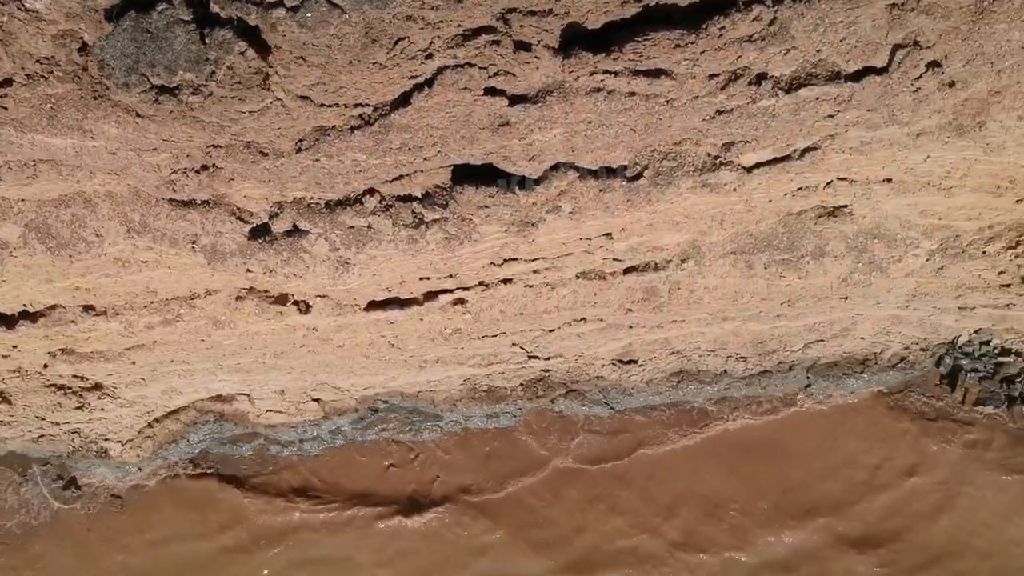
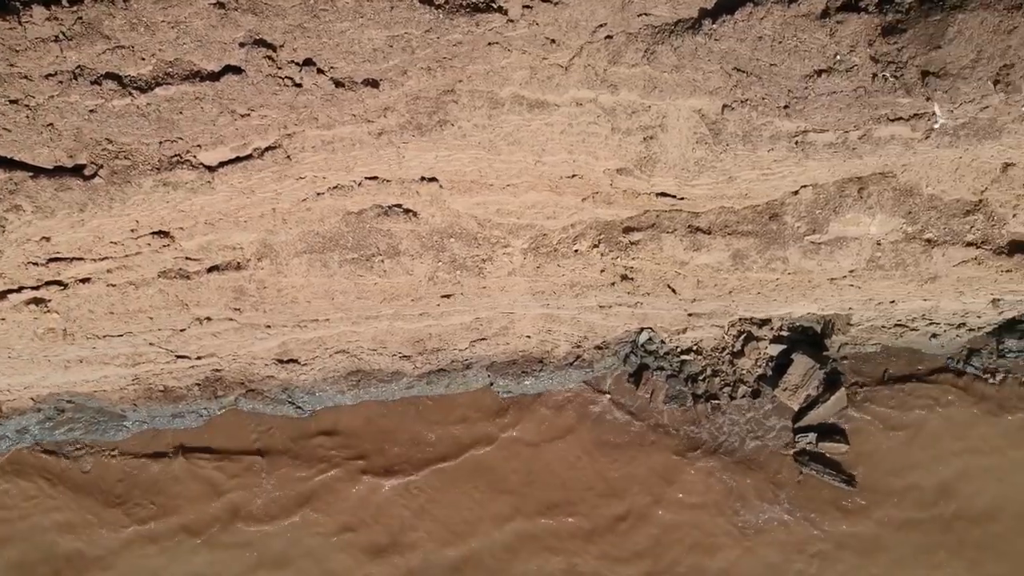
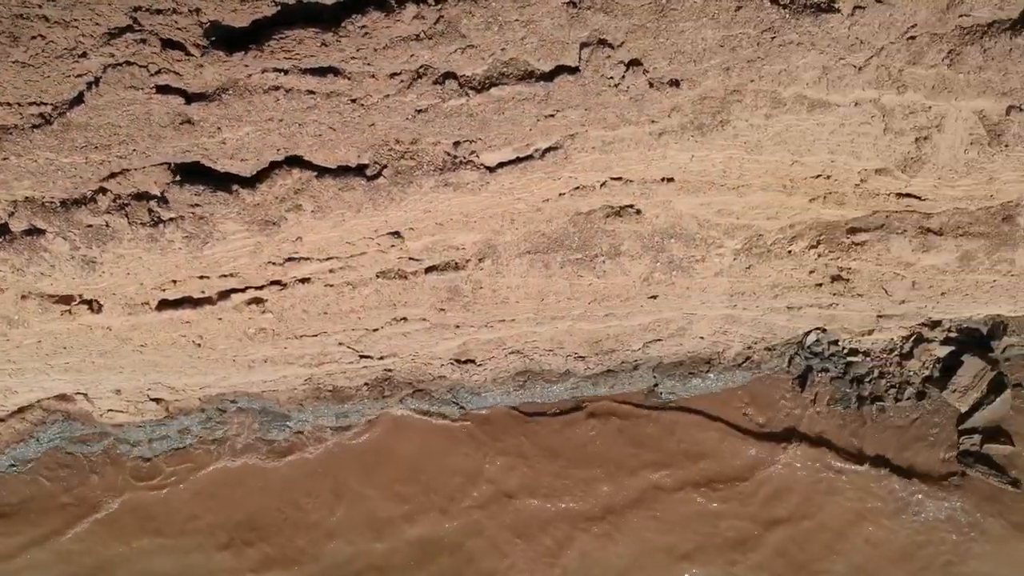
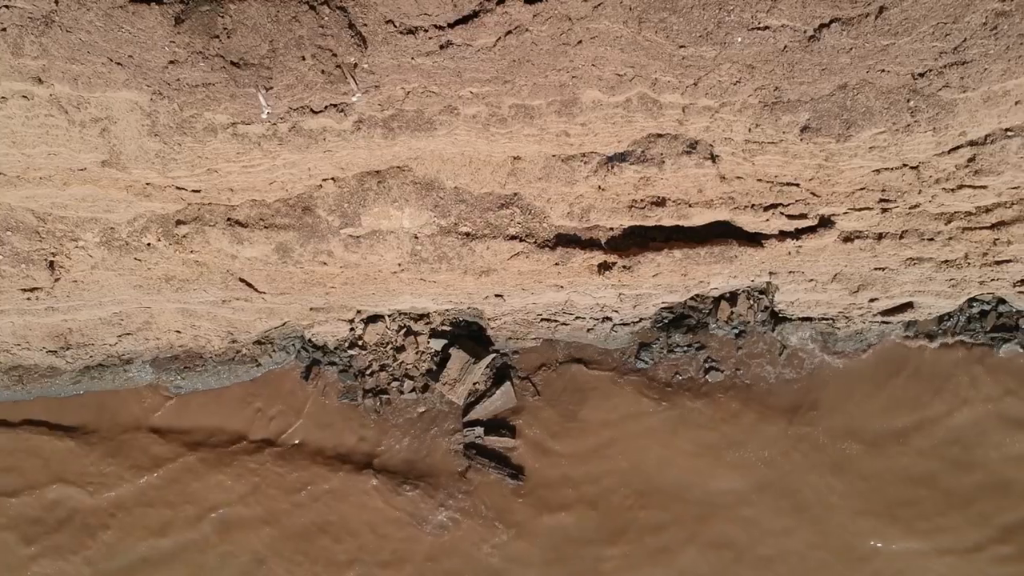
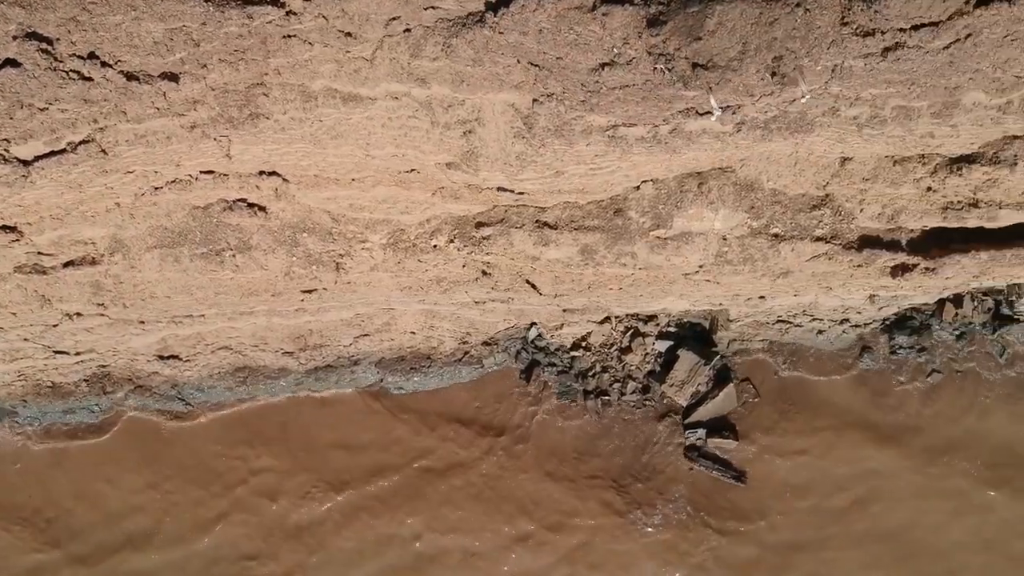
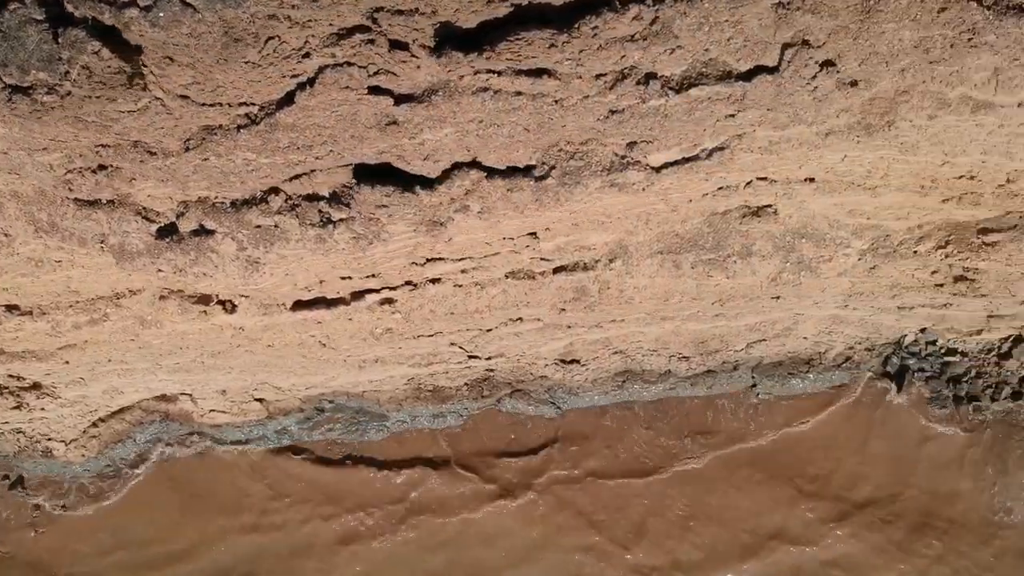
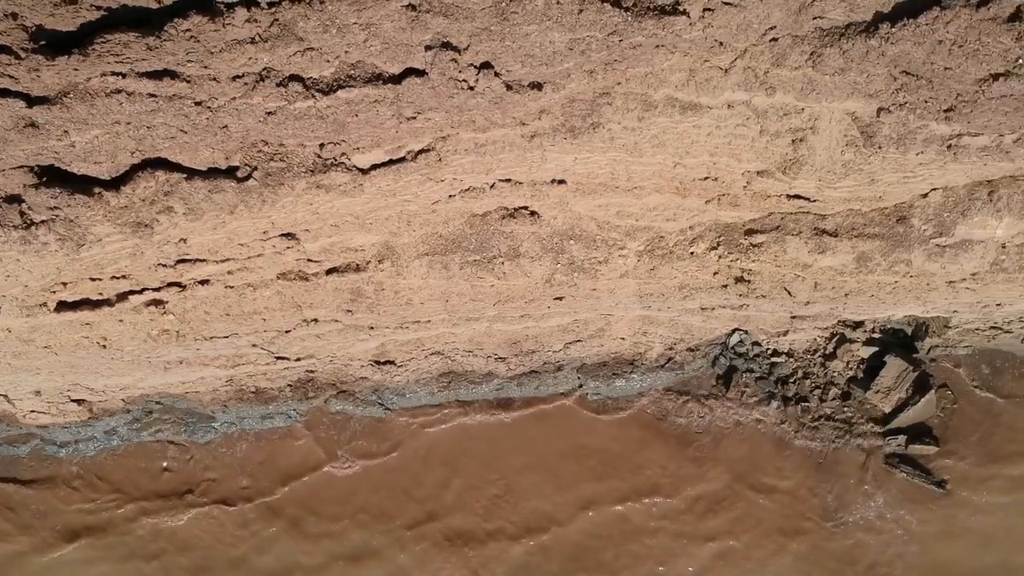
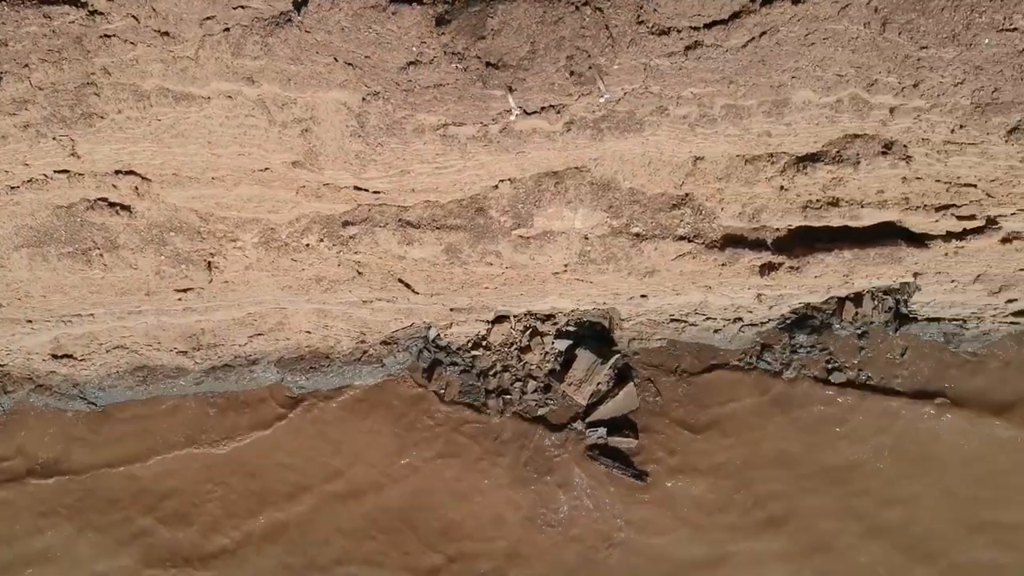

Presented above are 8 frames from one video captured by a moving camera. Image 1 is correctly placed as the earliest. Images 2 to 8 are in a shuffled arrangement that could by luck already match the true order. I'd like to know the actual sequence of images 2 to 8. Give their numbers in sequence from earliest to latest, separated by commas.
6, 3, 7, 2, 5, 8, 4
